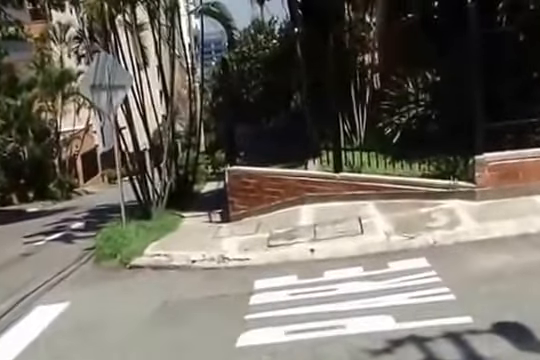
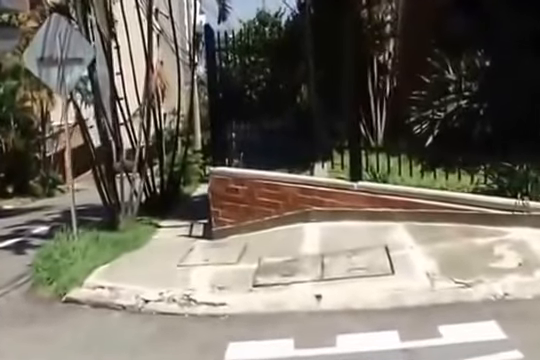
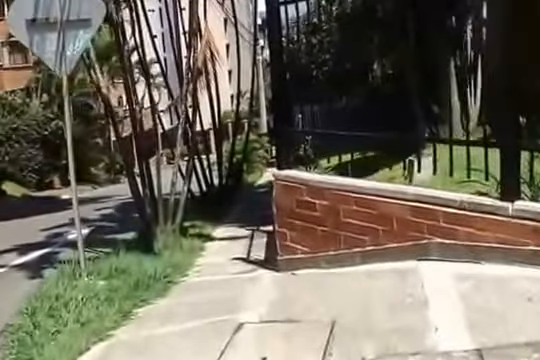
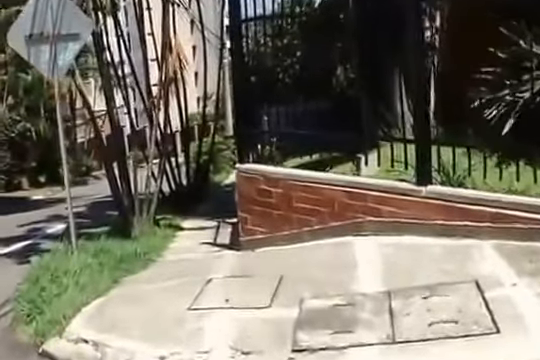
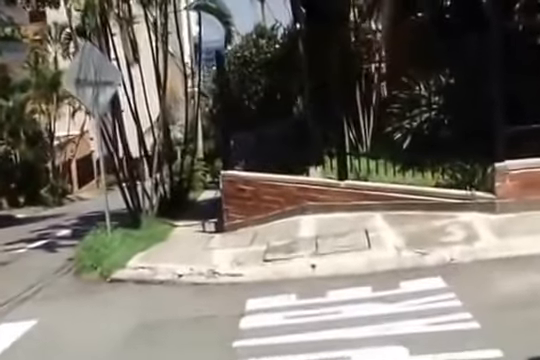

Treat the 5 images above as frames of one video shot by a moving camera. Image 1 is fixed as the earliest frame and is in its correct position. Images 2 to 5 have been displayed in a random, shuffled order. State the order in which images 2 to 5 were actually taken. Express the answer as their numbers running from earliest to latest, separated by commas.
5, 2, 4, 3
